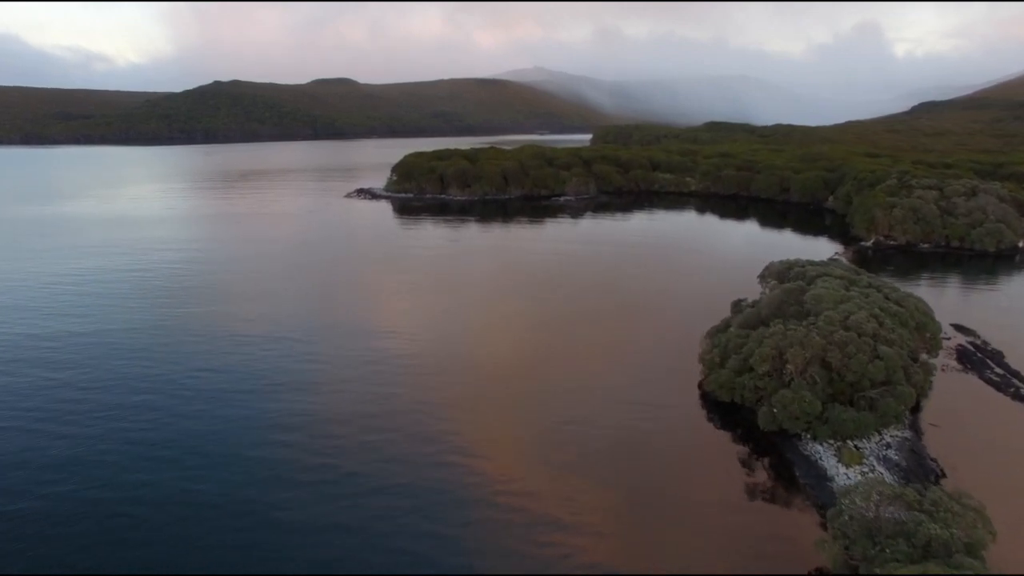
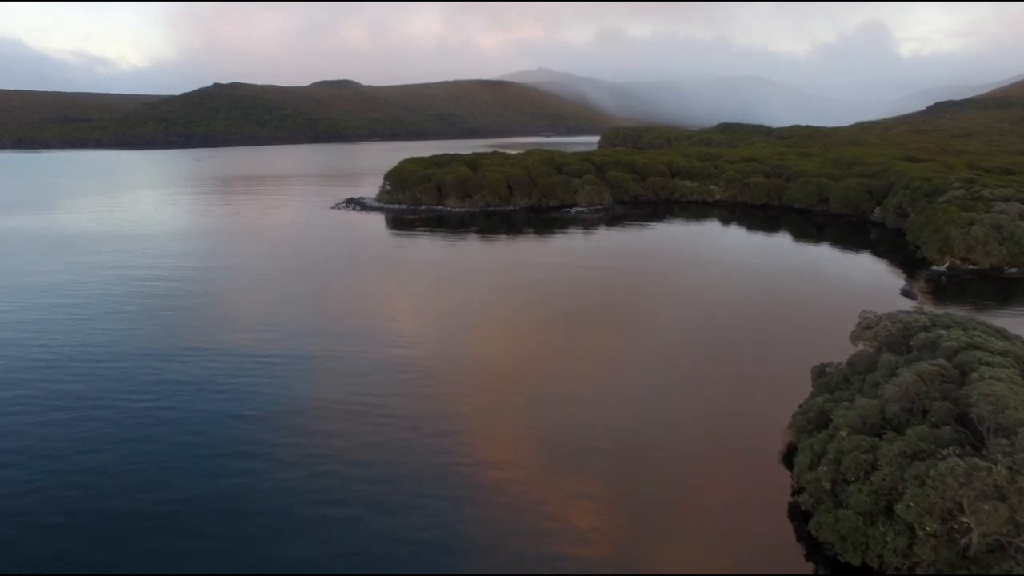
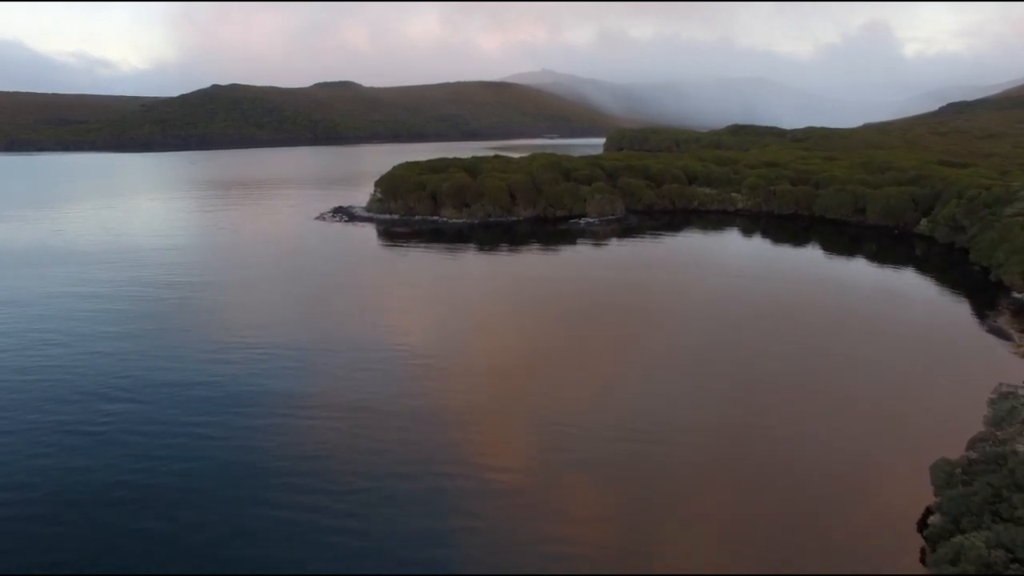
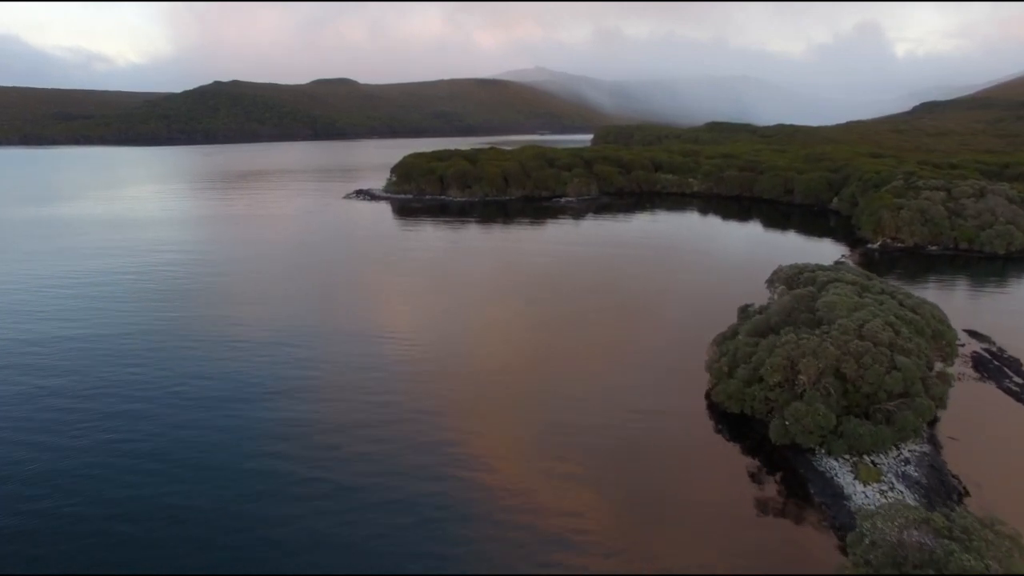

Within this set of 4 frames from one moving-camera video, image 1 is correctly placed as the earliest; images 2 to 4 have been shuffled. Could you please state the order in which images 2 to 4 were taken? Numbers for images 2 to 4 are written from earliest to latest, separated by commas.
4, 2, 3
